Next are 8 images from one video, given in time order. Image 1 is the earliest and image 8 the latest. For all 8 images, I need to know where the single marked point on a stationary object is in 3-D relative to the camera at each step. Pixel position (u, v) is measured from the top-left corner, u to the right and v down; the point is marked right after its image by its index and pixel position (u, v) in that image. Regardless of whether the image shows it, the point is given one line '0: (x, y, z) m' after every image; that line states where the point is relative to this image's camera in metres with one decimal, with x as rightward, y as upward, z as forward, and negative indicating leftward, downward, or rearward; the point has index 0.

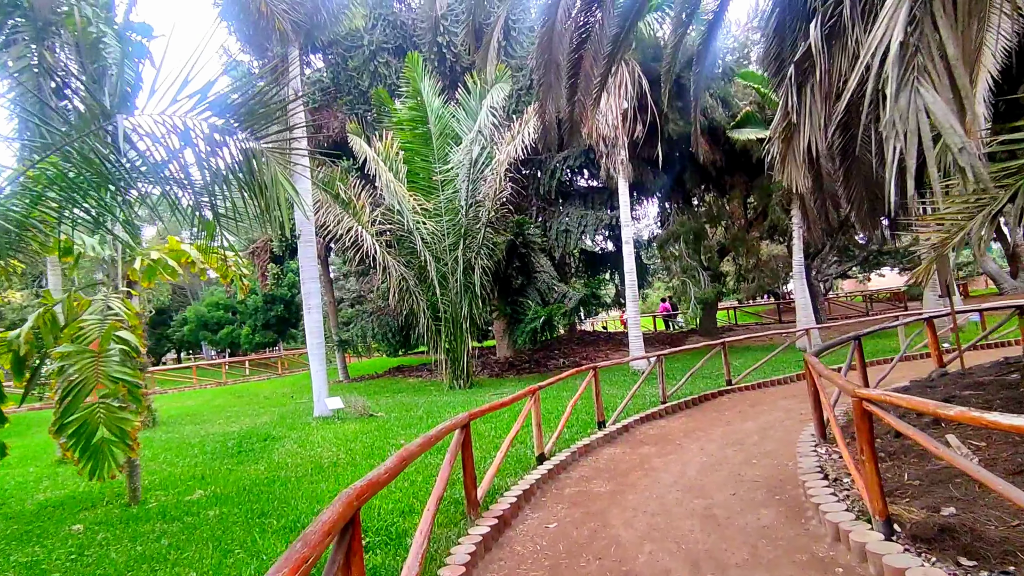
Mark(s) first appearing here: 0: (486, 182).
0: (-0.6, +2.0, +11.6) m
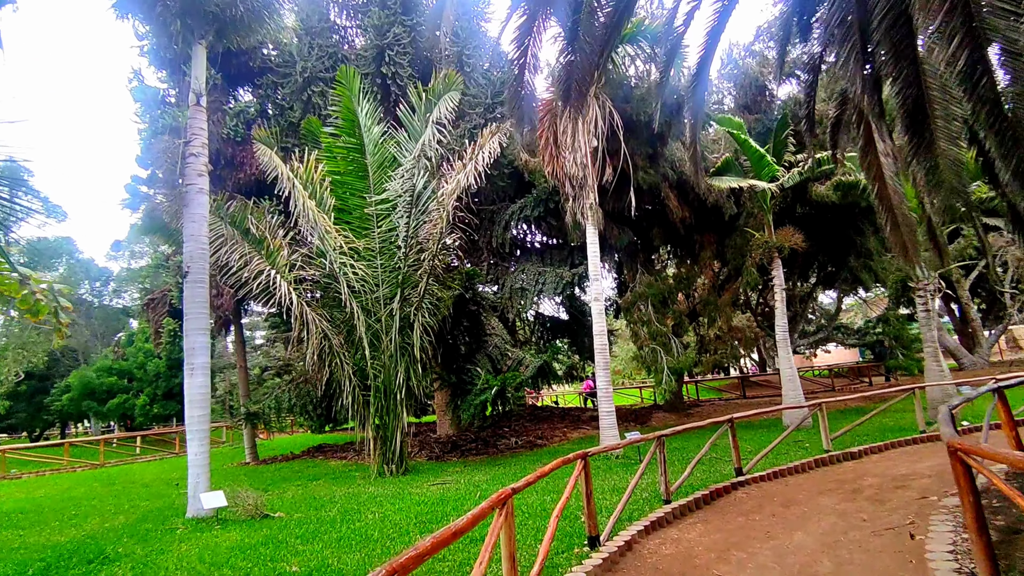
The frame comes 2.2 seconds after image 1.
0: (-1.3, +1.1, +9.6) m
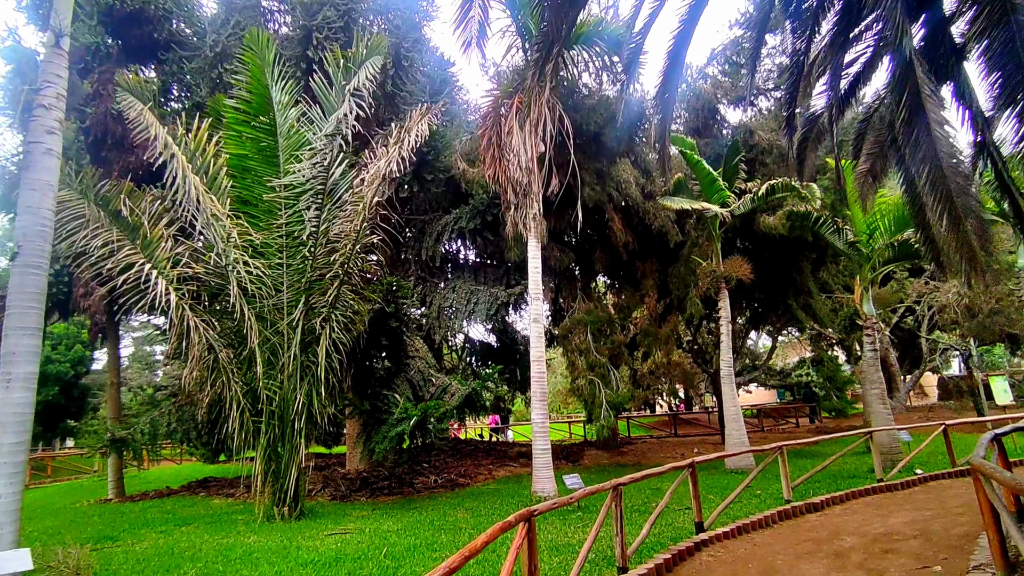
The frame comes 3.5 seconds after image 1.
0: (-2.3, +1.0, +8.2) m
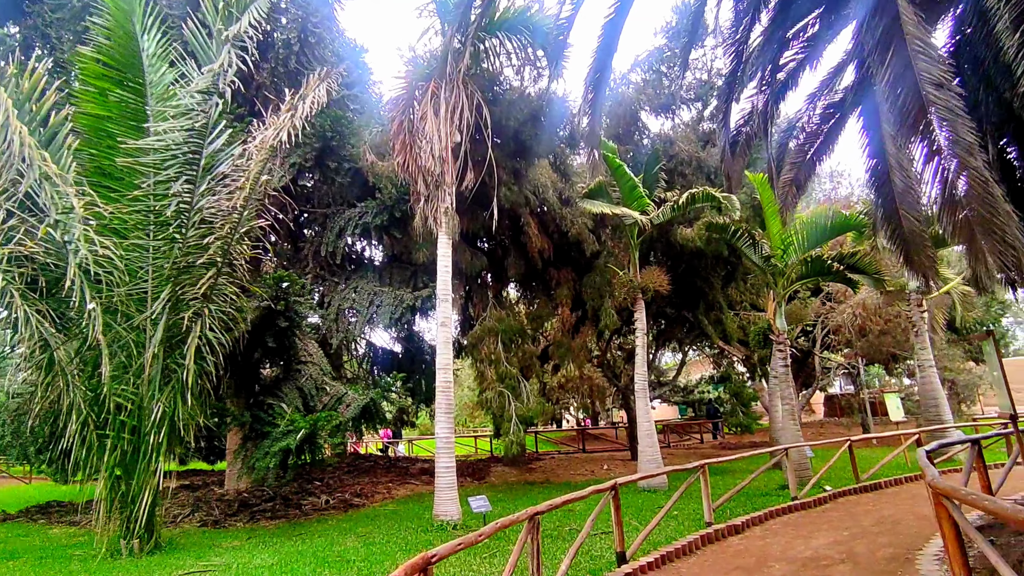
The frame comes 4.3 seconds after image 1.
0: (-3.3, +1.1, +7.0) m
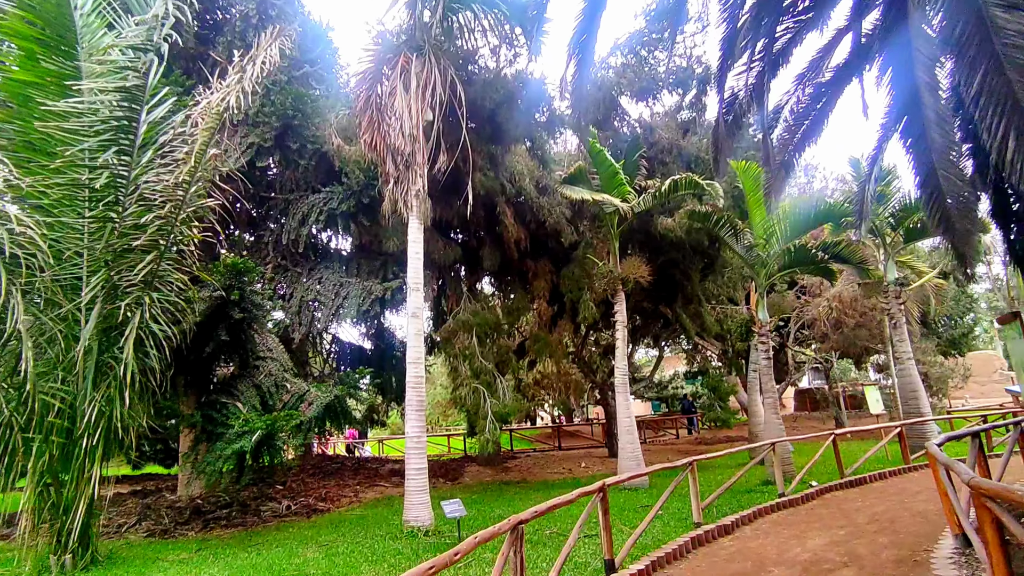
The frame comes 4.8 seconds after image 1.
0: (-3.5, +1.2, +6.3) m
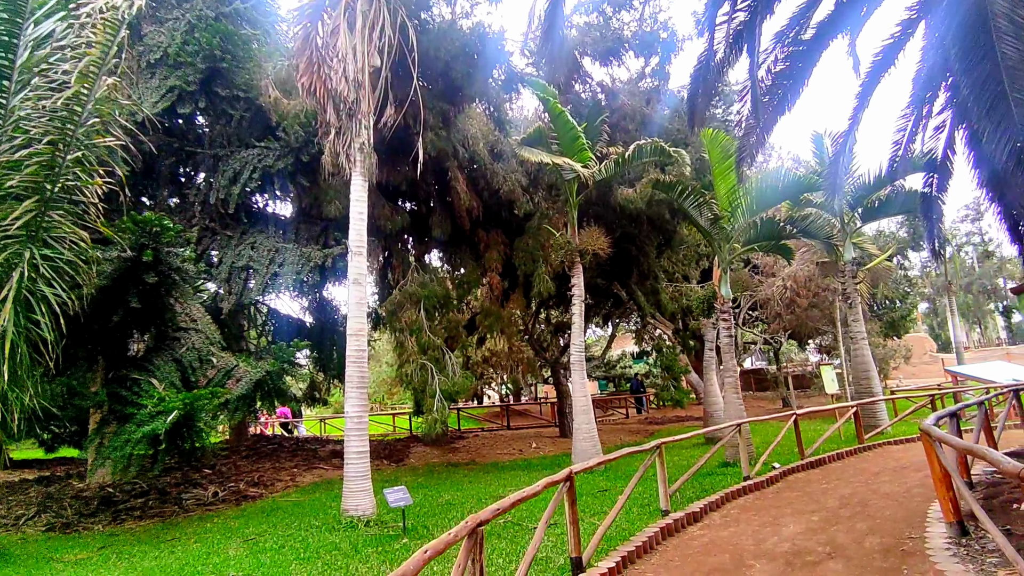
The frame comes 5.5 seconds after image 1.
0: (-3.9, +1.6, +5.3) m
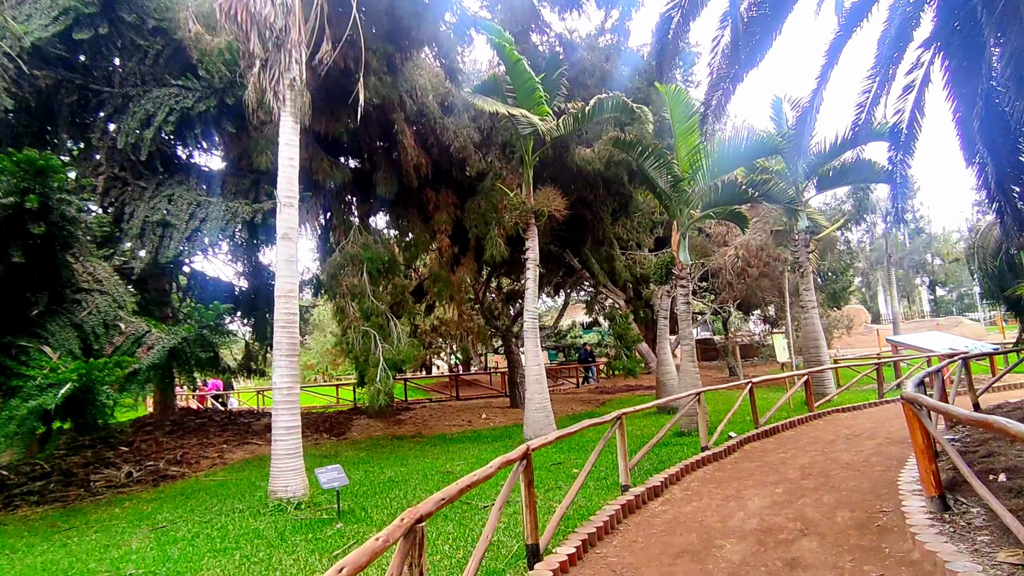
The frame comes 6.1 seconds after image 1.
0: (-4.3, +2.0, +4.2) m
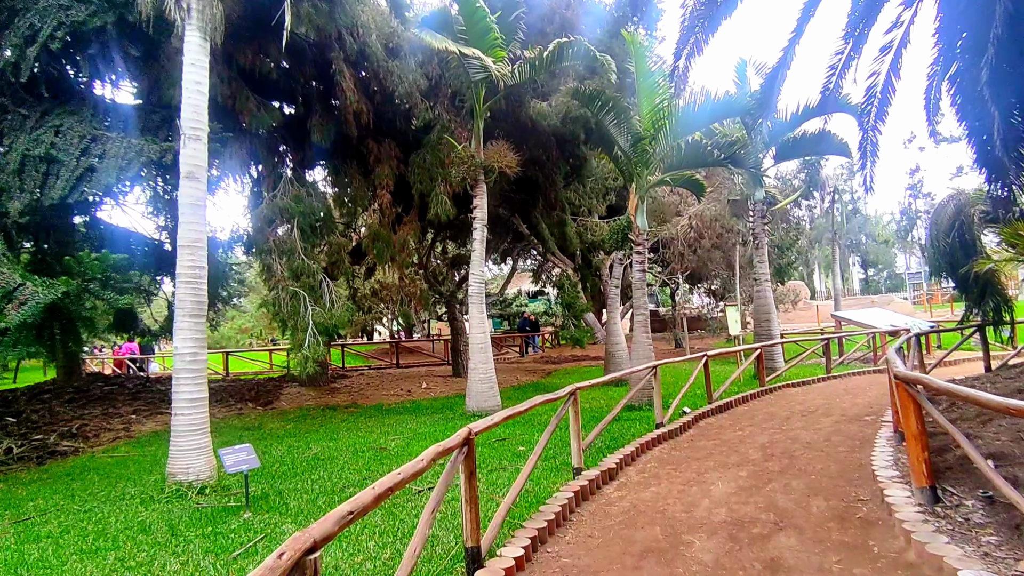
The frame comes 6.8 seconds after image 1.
0: (-4.5, +2.4, +3.0) m
